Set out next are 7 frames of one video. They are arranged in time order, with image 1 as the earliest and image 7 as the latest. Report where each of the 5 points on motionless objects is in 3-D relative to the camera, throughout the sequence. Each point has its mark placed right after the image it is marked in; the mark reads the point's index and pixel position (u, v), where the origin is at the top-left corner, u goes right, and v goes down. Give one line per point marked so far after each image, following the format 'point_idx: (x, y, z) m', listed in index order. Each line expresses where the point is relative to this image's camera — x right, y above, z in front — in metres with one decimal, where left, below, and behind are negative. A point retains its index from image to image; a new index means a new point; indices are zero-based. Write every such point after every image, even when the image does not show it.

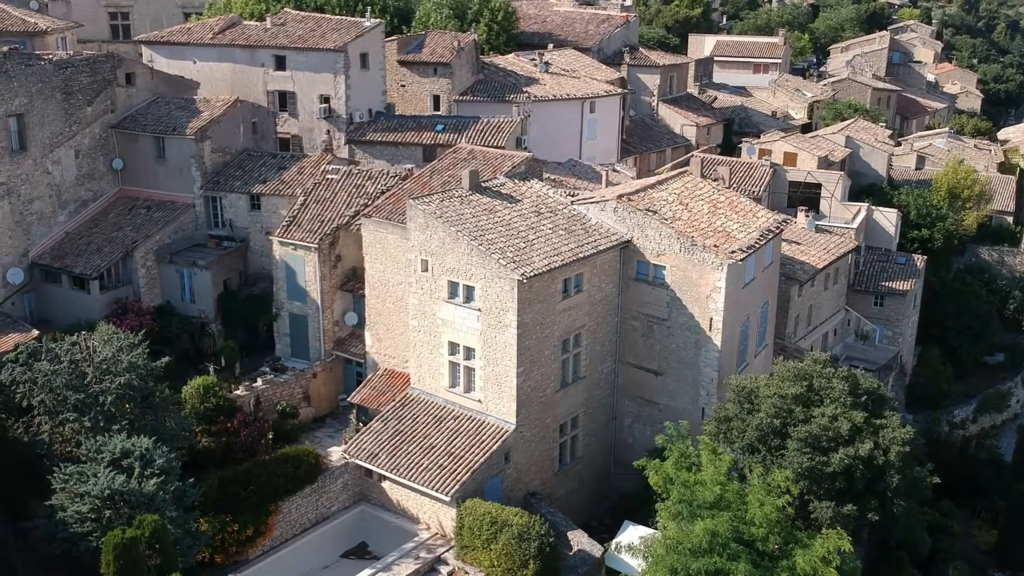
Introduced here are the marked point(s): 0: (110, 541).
0: (-7.3, -4.6, +18.3) m
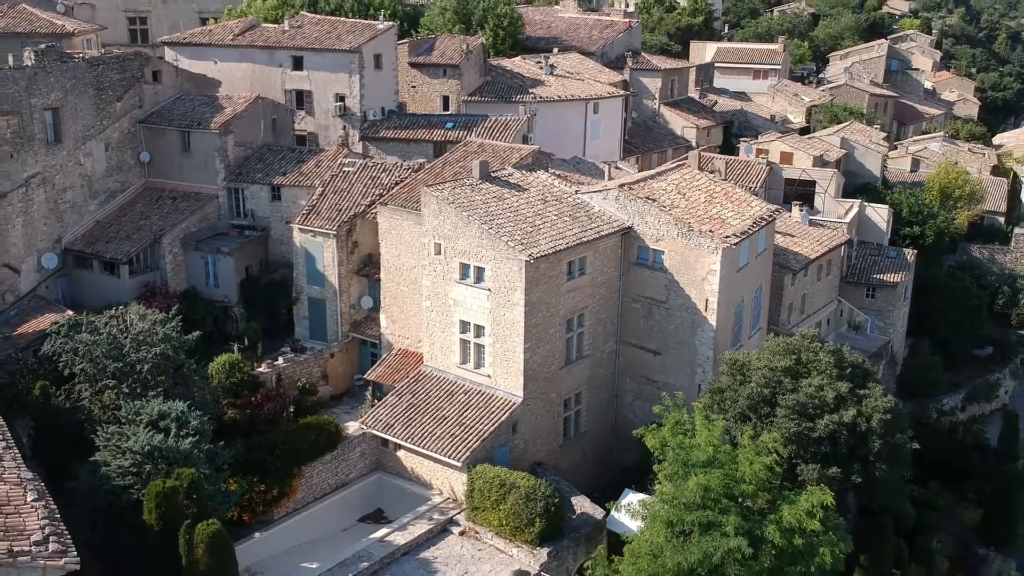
0: (-7.2, -4.0, +20.0) m
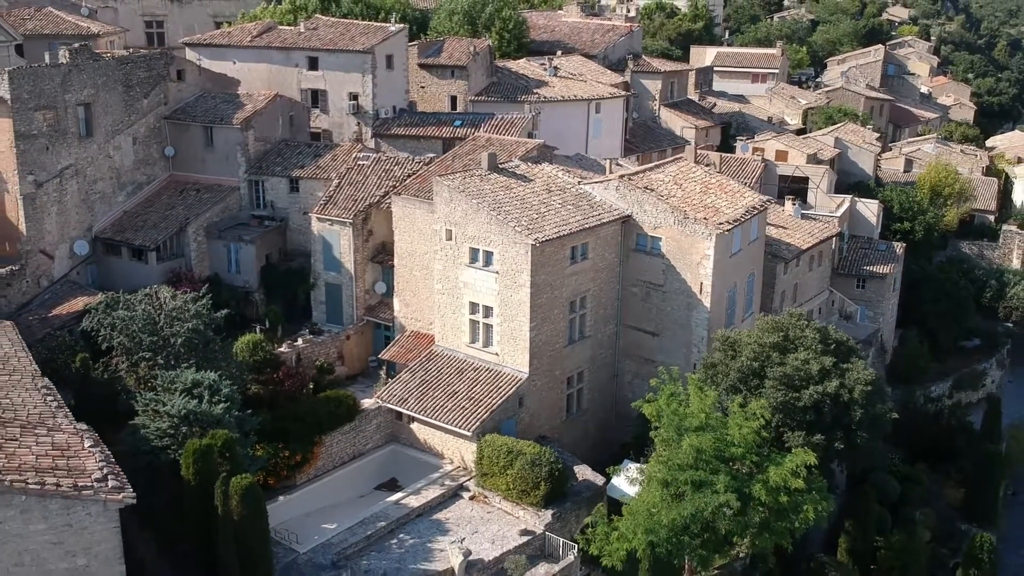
0: (-7.0, -3.5, +21.8) m
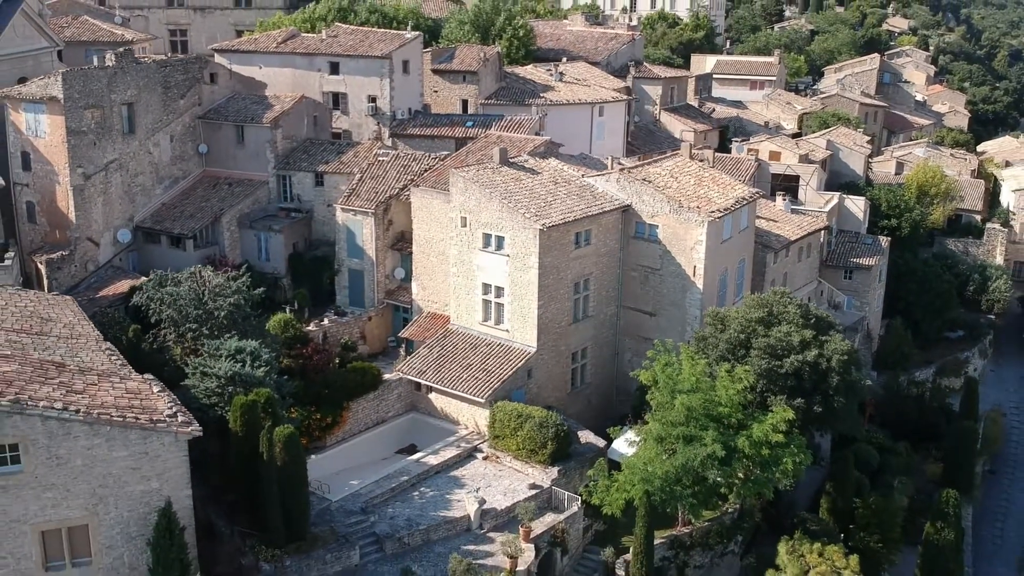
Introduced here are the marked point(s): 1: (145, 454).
0: (-6.7, -2.8, +24.6) m
1: (-7.0, -3.2, +19.1) m
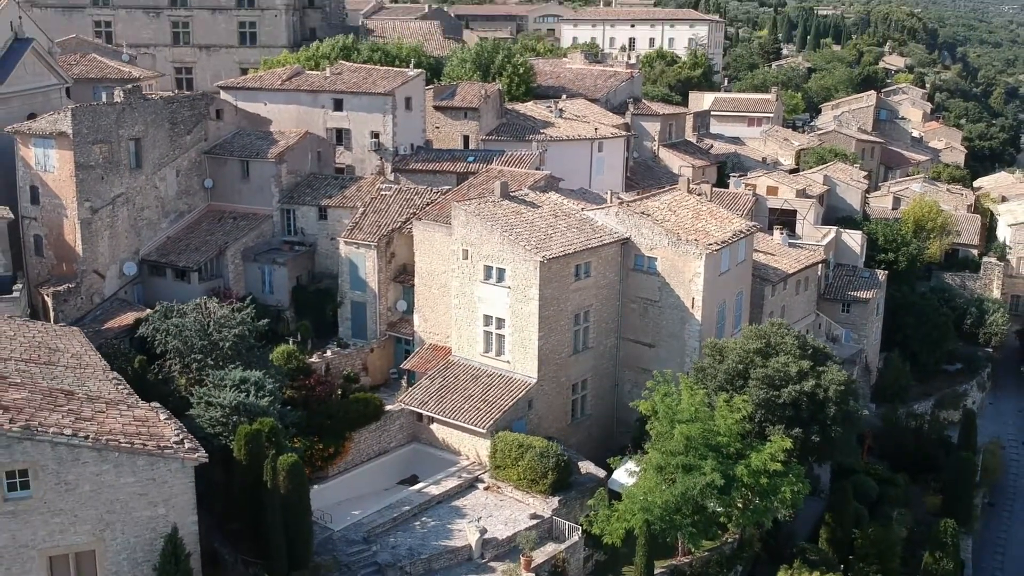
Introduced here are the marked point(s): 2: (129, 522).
0: (-6.7, -3.6, +24.9) m
1: (-7.0, -3.7, +19.4) m
2: (-7.4, -4.5, +19.3) m
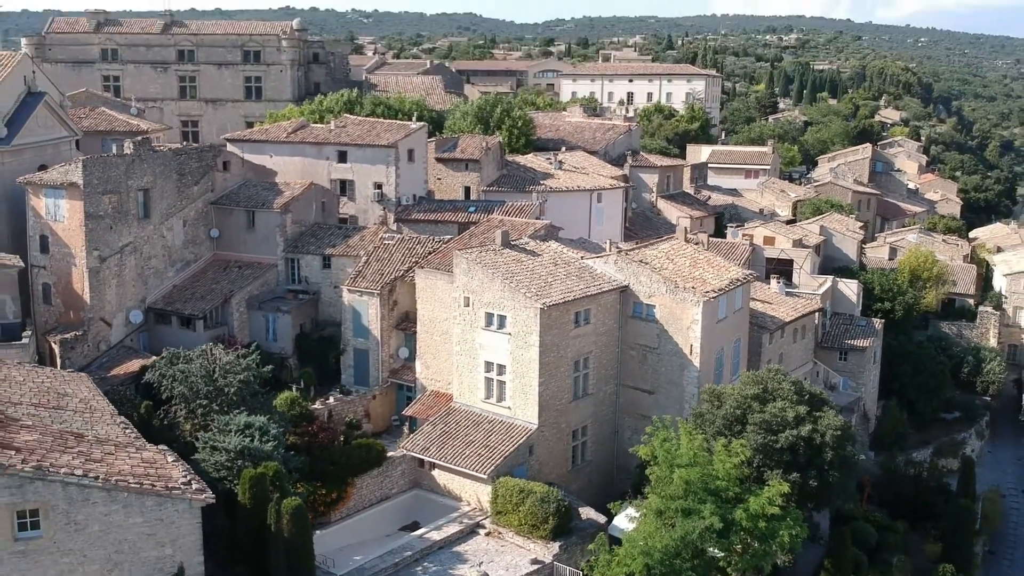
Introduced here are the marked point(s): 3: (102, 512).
0: (-6.7, -4.7, +25.2) m
1: (-6.9, -4.6, +19.7) m
2: (-7.4, -5.4, +19.6) m
3: (-7.9, -4.3, +19.1) m
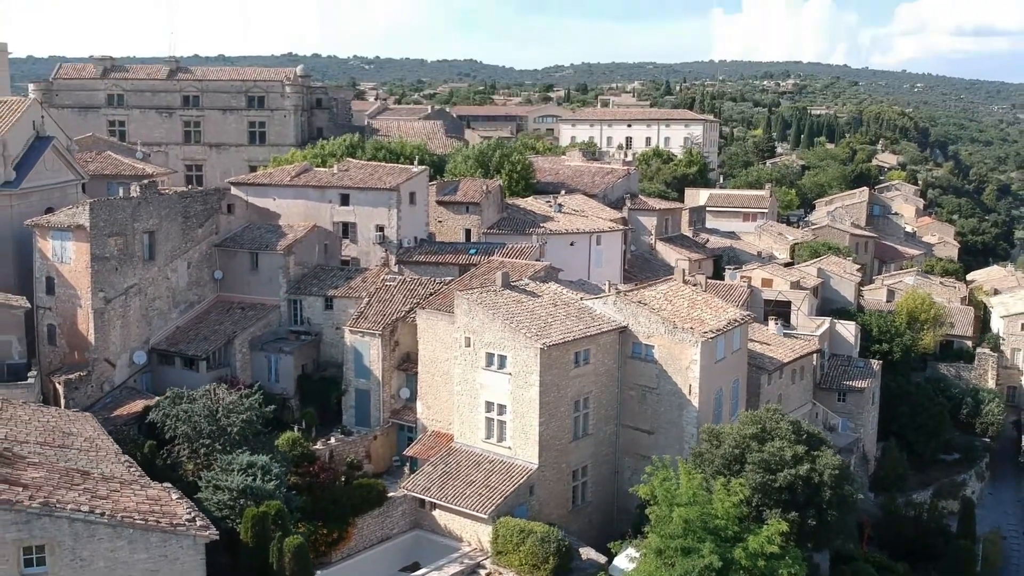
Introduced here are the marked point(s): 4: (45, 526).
0: (-6.7, -5.7, +25.4) m
1: (-6.9, -5.4, +19.9) m
2: (-7.4, -6.2, +19.8) m
3: (-7.9, -5.0, +19.4) m
4: (-8.7, -4.4, +18.7) m
